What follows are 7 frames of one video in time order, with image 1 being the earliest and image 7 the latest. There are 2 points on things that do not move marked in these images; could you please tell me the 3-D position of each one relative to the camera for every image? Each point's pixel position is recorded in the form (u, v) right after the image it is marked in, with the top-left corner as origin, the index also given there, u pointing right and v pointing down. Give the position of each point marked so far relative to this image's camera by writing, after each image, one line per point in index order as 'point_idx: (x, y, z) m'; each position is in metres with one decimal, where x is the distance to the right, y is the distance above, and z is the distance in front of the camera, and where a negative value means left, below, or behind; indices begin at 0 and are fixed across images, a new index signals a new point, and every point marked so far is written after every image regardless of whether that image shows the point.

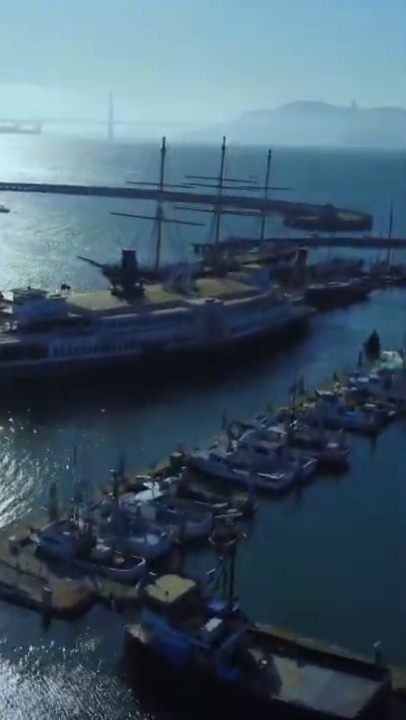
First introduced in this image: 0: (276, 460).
0: (+1.6, -2.2, +18.2) m
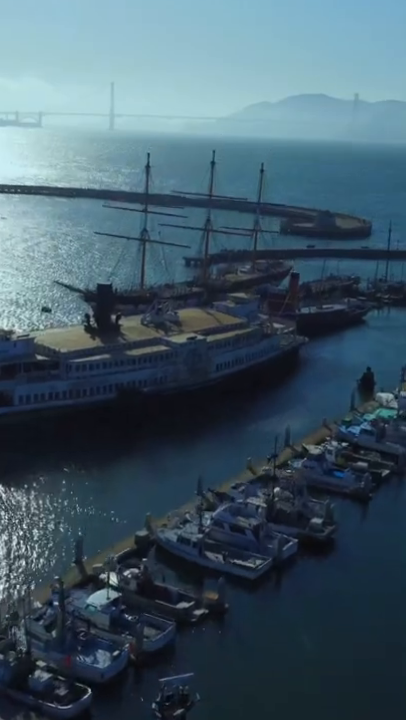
0: (+1.0, -3.6, +16.2) m
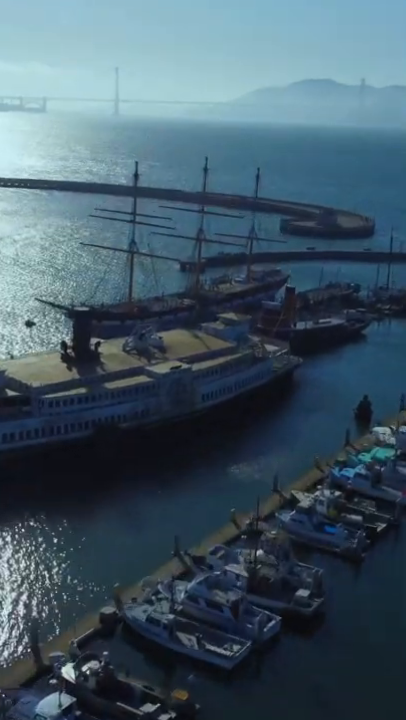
0: (+0.5, -4.6, +14.6) m
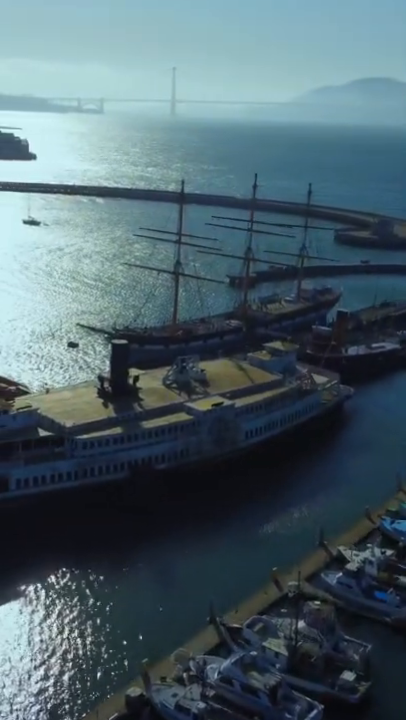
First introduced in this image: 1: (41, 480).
0: (+1.1, -5.6, +13.3) m
1: (-3.9, -2.9, +19.8) m
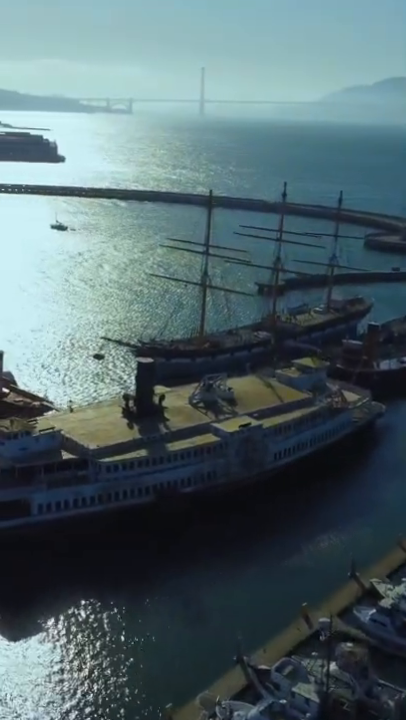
0: (+1.5, -6.1, +12.6) m
1: (-3.3, -3.4, +19.3) m
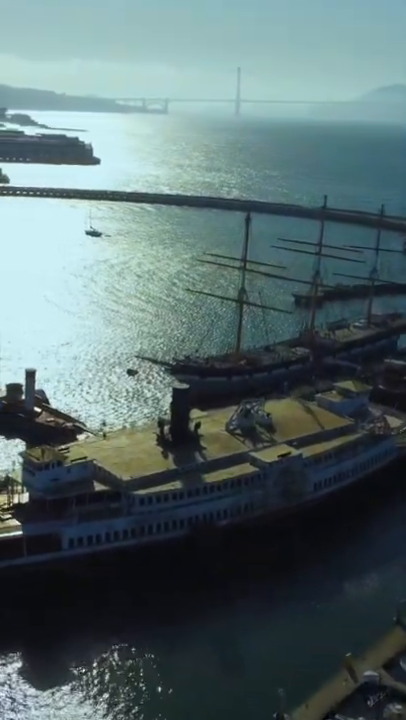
0: (+2.0, -6.8, +11.7) m
1: (-2.5, -4.1, +18.6) m
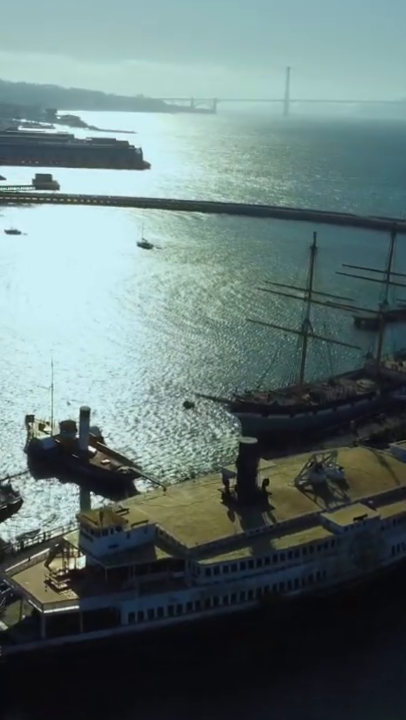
0: (+3.1, -8.1, +10.0) m
1: (-1.0, -5.3, +17.1) m
